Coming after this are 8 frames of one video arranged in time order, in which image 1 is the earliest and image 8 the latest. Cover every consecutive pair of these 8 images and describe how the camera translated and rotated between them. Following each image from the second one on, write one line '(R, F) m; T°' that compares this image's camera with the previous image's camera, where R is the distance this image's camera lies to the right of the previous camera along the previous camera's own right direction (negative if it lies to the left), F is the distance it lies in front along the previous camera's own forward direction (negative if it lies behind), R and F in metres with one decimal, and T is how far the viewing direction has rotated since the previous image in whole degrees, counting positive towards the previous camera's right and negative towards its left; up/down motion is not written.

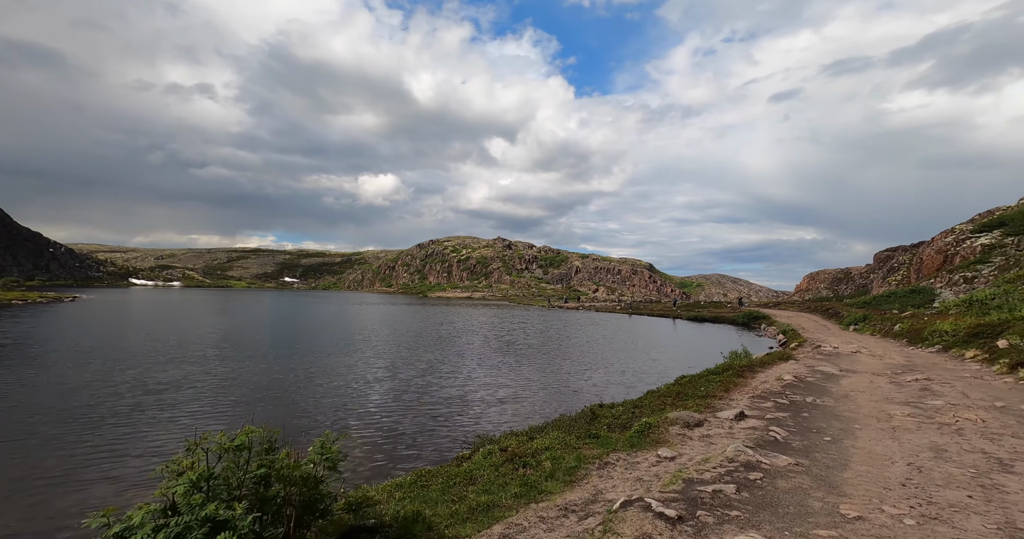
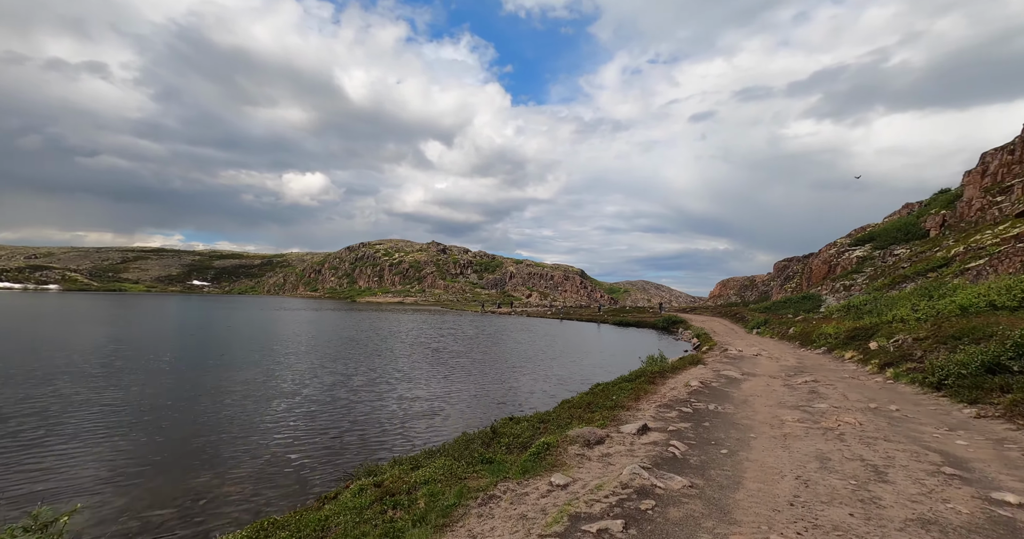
(+0.6, +0.6) m; +8°
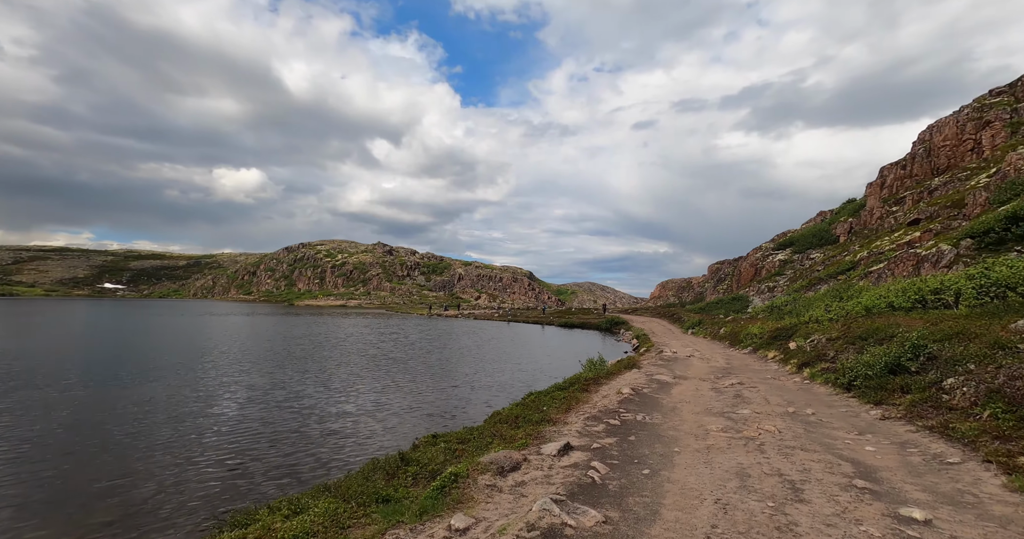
(+0.5, +0.6) m; +6°
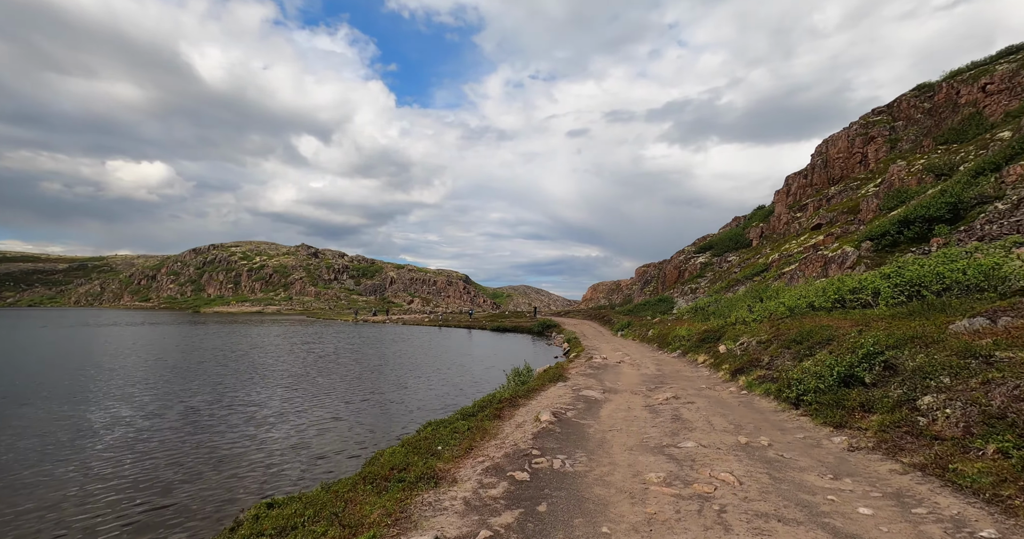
(+1.1, +3.3) m; +8°
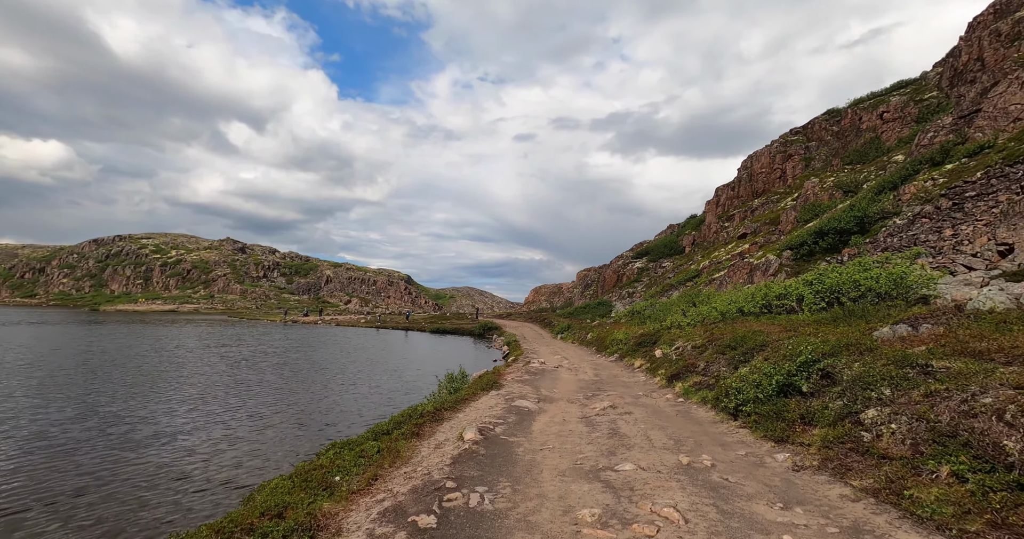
(+0.5, +1.4) m; +7°
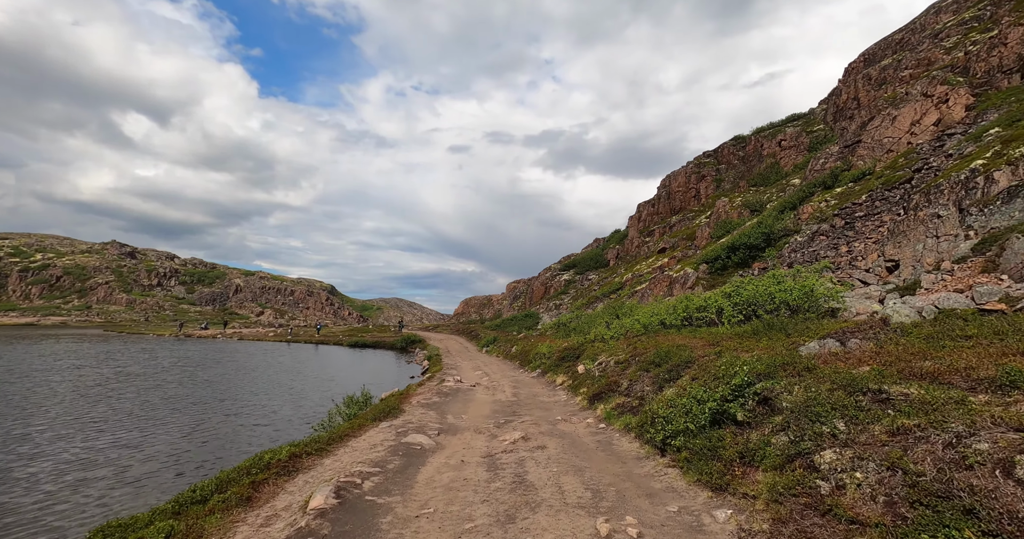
(+1.0, +2.7) m; +8°
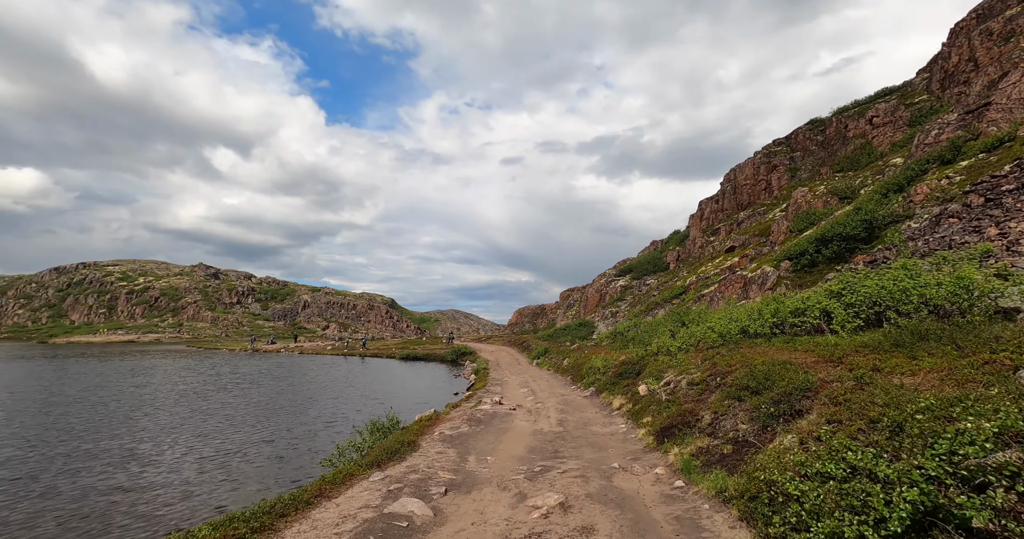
(+0.6, +4.9) m; -6°
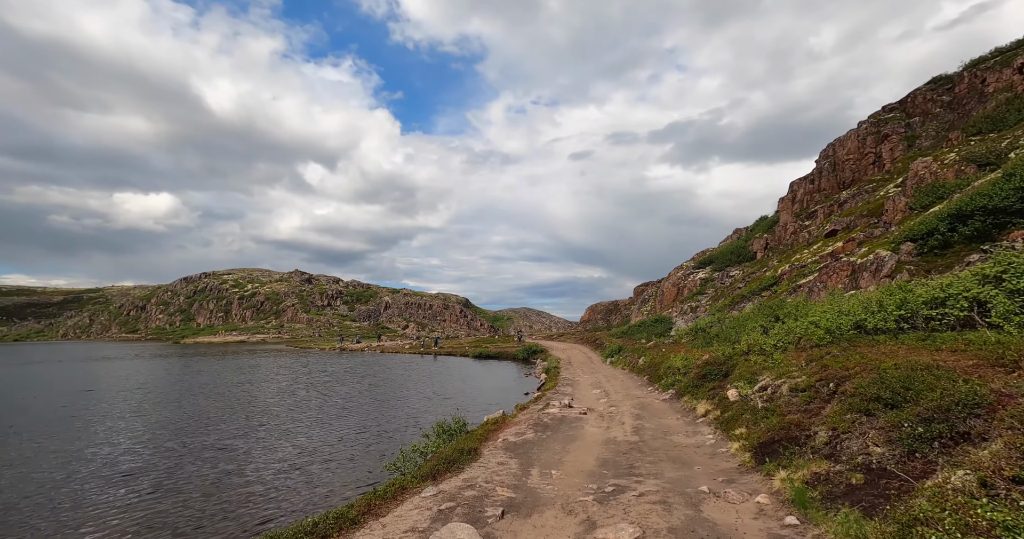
(+0.2, +1.9) m; -8°
